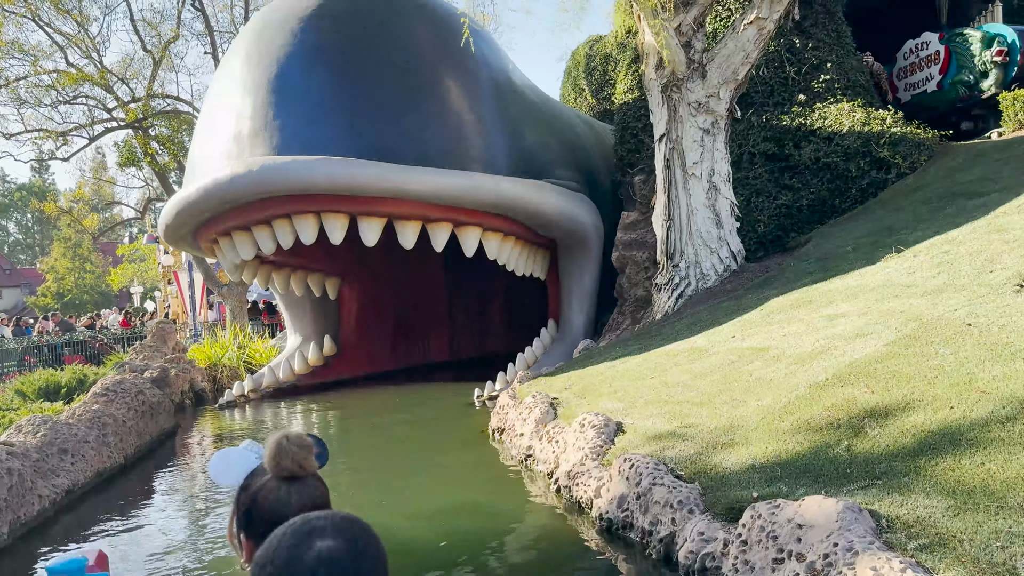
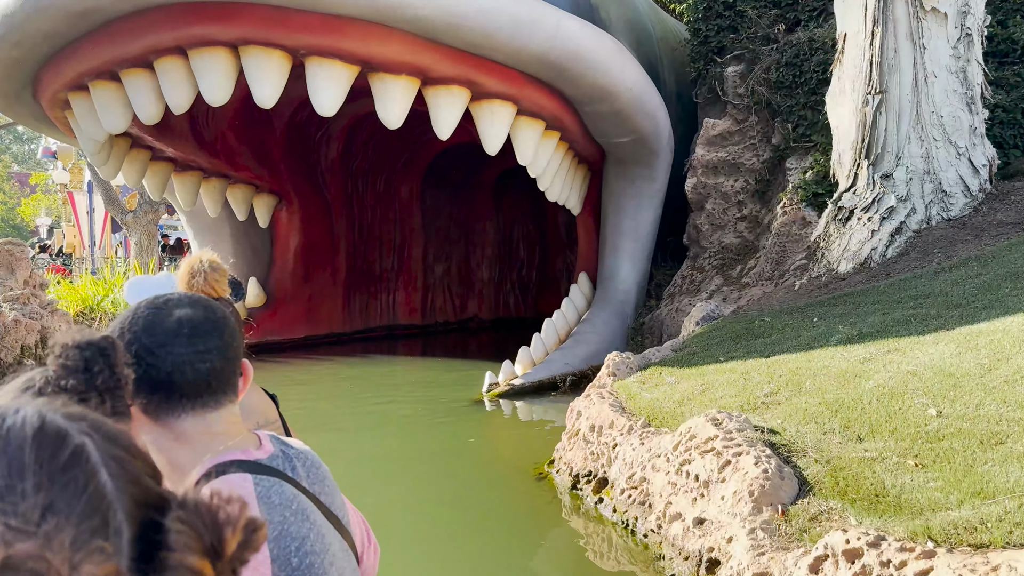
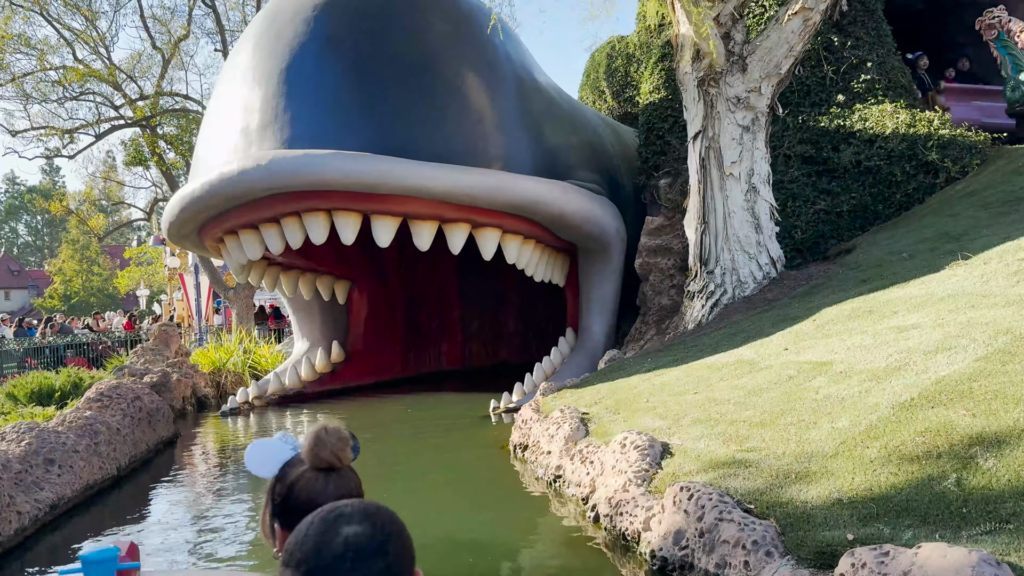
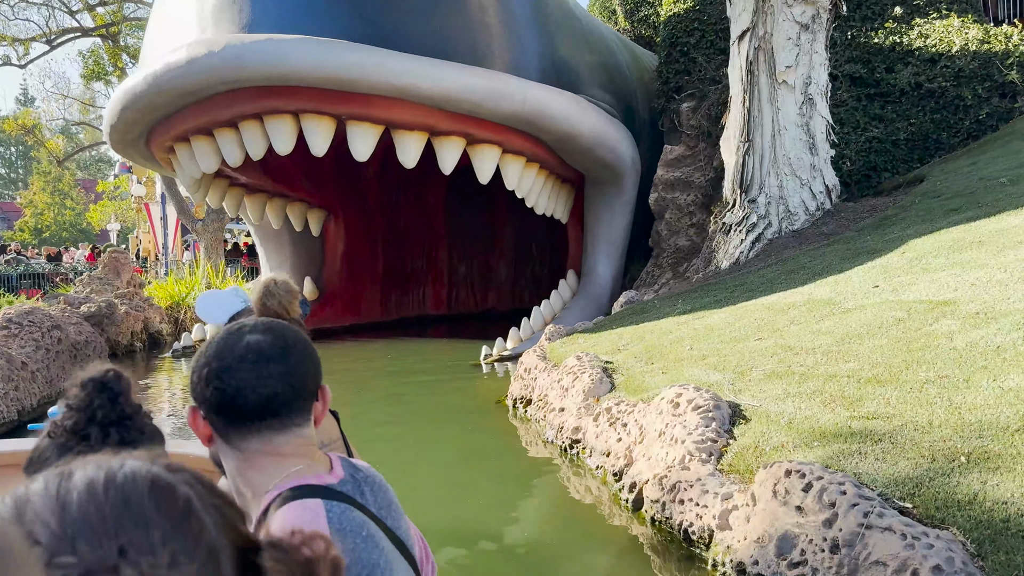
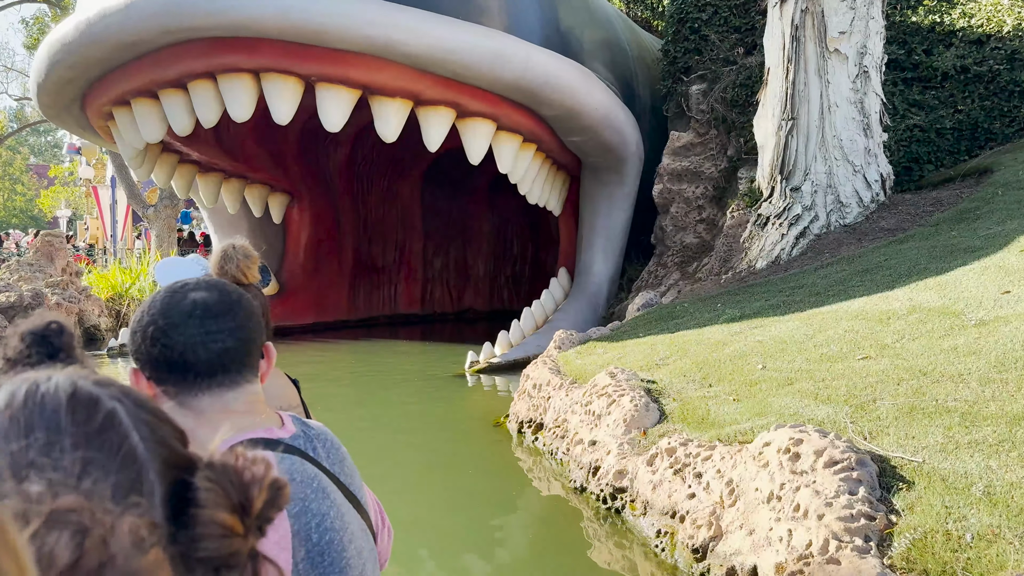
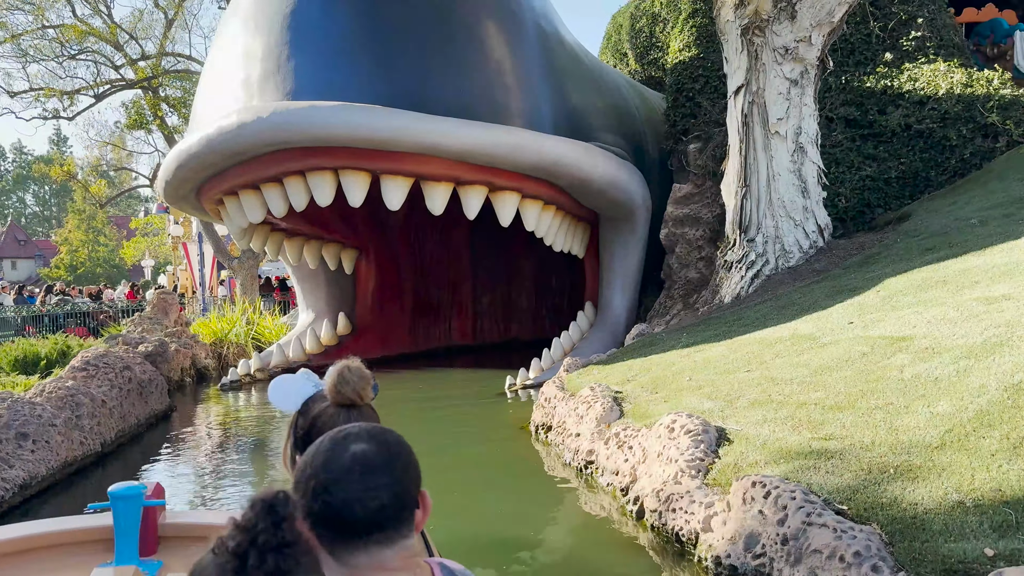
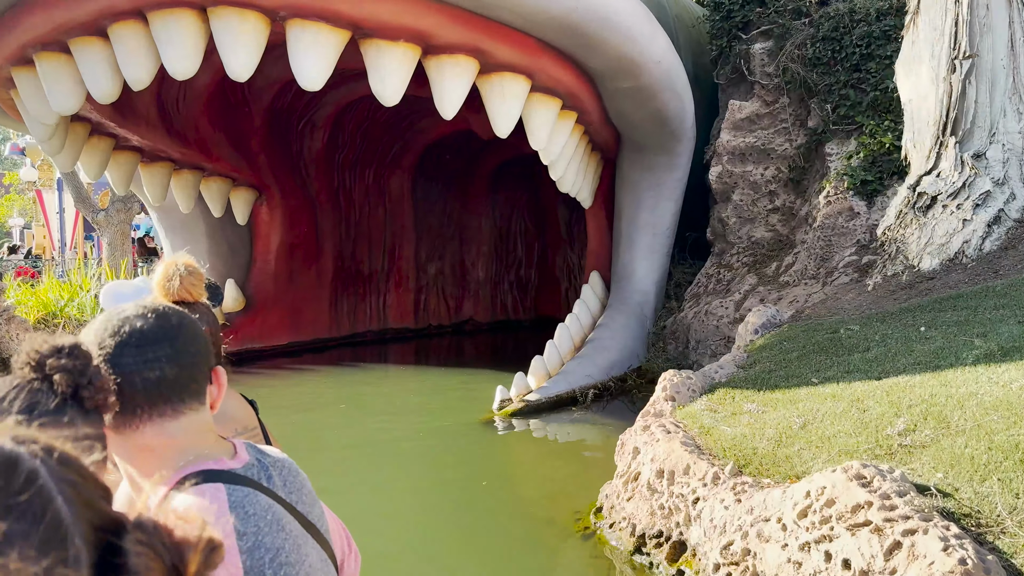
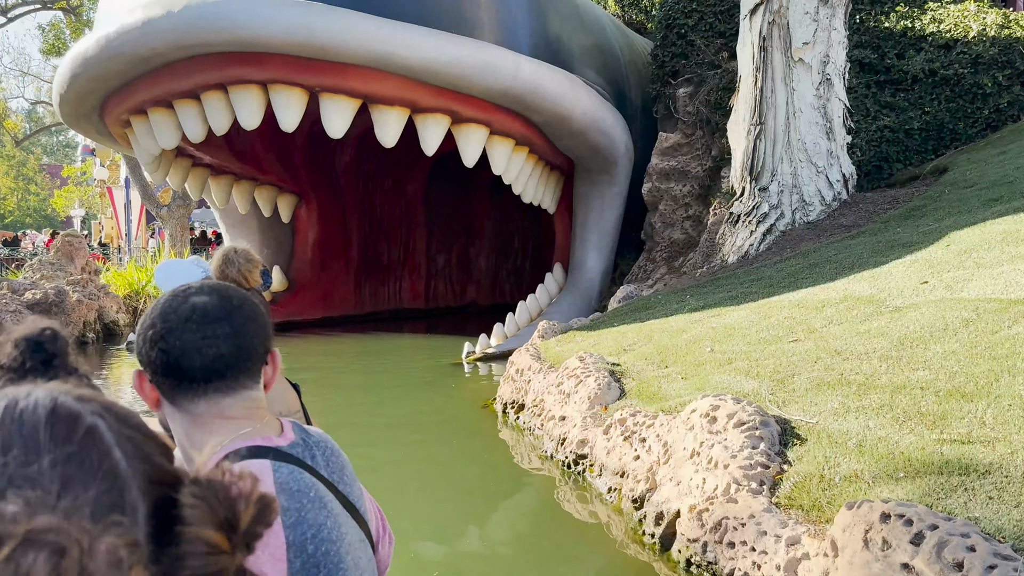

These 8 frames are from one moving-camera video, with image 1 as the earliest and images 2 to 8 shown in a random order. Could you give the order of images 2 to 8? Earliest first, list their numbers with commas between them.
3, 6, 4, 8, 5, 2, 7
